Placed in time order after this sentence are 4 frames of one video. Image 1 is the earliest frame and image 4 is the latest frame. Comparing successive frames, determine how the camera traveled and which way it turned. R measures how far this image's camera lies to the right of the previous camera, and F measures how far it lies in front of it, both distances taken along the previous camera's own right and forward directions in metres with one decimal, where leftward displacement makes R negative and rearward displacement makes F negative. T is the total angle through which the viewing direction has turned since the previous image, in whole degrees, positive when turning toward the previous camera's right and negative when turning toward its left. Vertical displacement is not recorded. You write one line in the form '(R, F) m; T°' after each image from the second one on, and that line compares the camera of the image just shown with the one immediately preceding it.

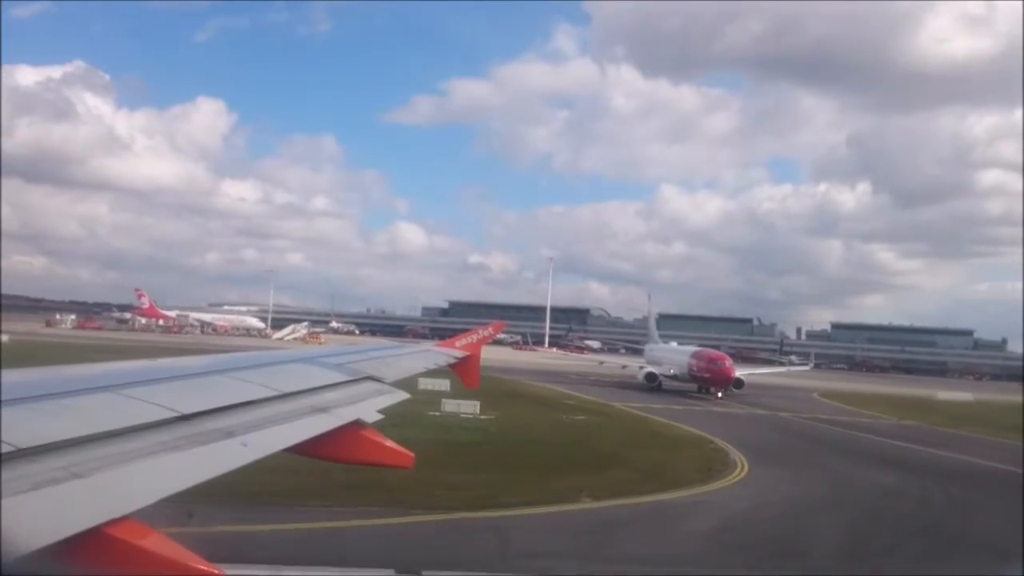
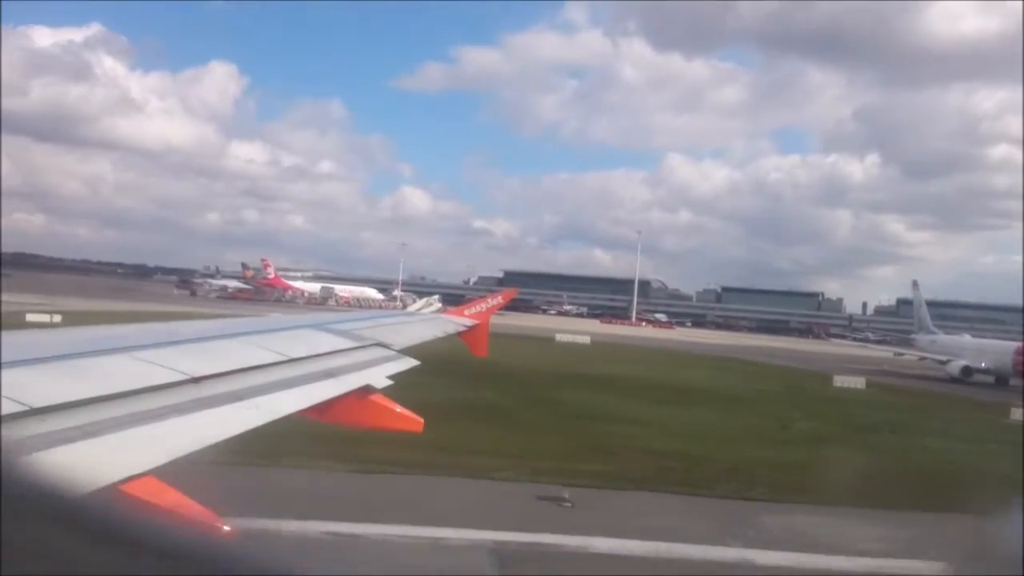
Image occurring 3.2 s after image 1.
(-0.9, 0.0) m; +2°
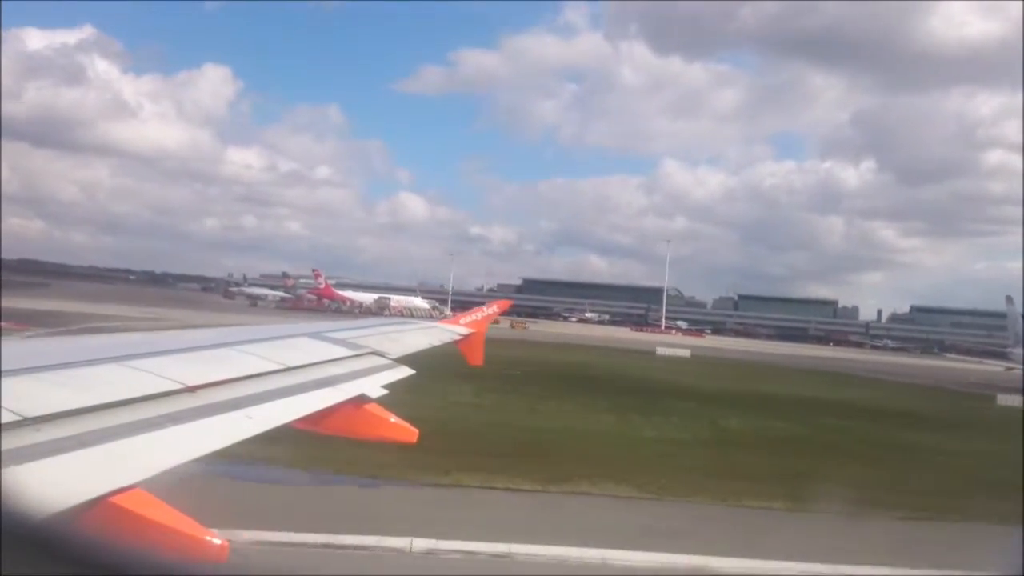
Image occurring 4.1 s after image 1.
(-0.4, -0.1) m; +1°
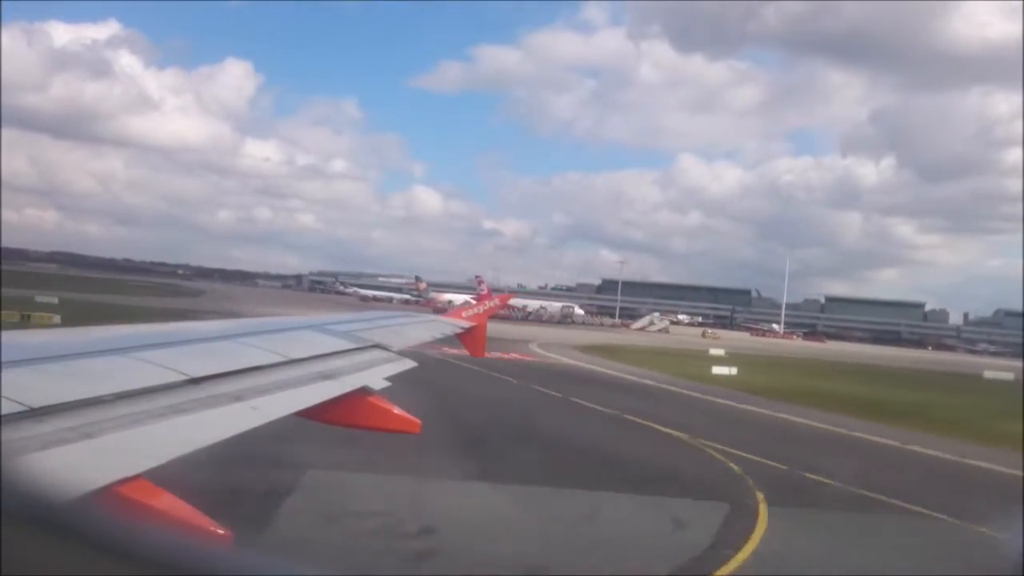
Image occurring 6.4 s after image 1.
(-1.2, 0.0) m; +2°
